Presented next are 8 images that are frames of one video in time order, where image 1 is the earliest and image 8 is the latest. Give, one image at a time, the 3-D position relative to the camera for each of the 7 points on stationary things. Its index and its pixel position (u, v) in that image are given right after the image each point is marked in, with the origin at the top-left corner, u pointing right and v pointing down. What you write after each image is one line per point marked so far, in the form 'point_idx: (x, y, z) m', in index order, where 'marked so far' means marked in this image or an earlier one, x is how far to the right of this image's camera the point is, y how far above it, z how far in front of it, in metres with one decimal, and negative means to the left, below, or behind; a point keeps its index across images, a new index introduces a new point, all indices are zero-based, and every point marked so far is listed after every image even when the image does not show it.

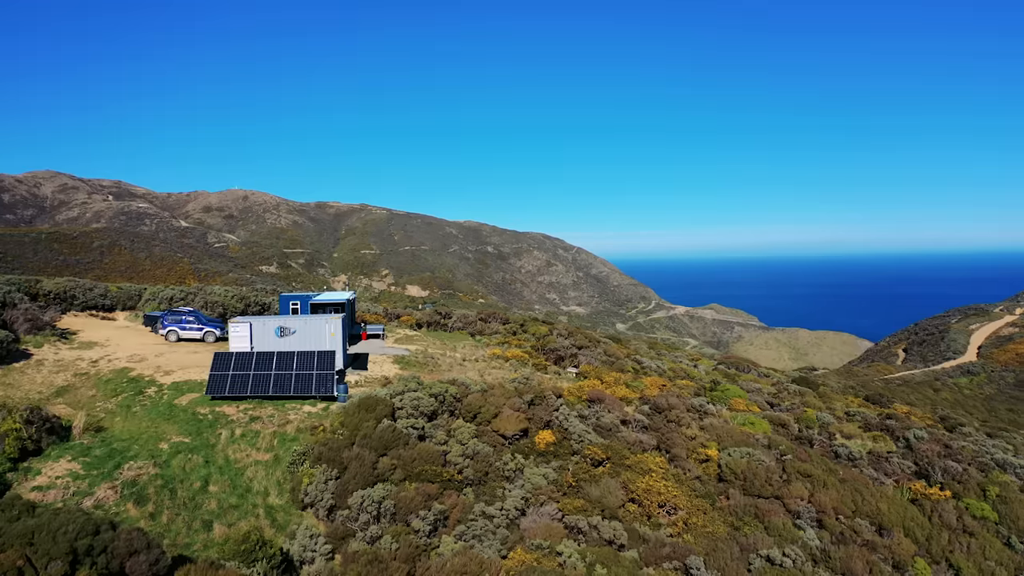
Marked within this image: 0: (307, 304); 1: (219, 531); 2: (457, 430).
0: (-7.5, -0.6, +17.5) m
1: (-4.9, -4.1, +8.1) m
2: (-1.7, -4.1, +13.3) m
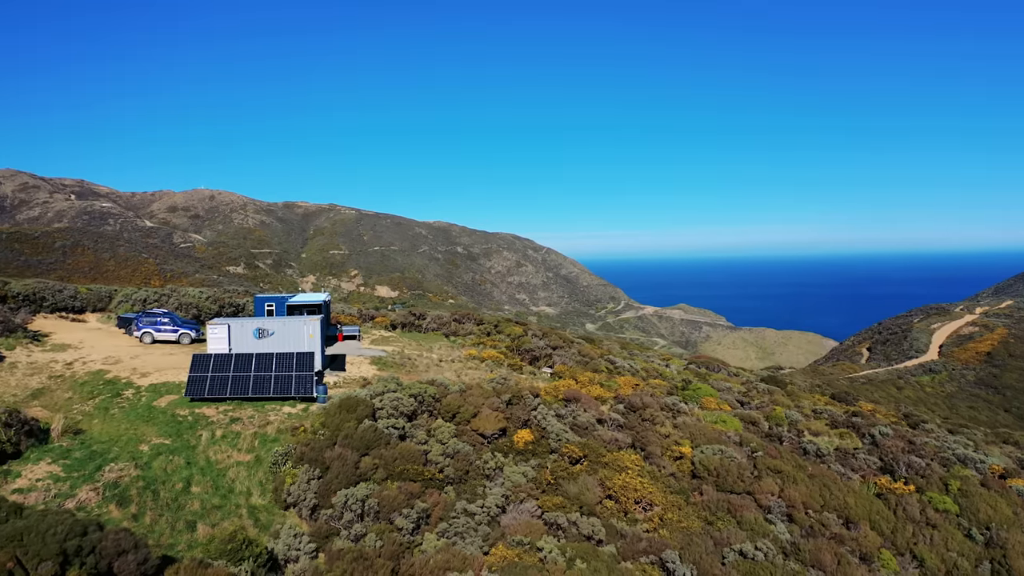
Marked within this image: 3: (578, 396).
0: (-8.2, -0.6, +17.3) m
1: (-5.2, -4.1, +8.0) m
2: (-2.2, -4.0, +13.4) m
3: (+2.1, -4.1, +17.2) m
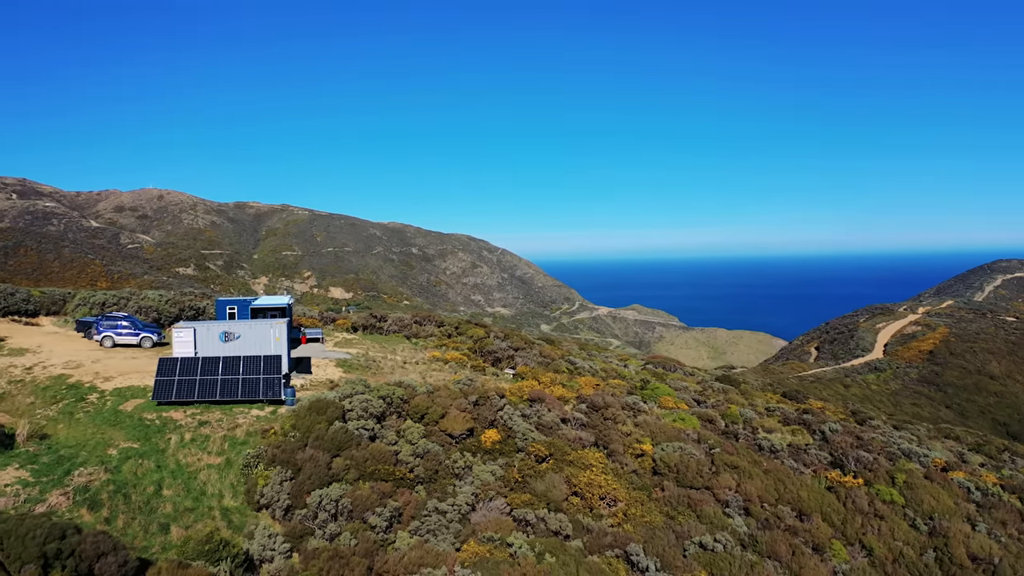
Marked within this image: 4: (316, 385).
0: (-9.4, -0.7, +17.0) m
1: (-5.6, -4.1, +7.9) m
2: (-3.1, -4.1, +13.5) m
3: (+1.0, -4.1, +17.7) m
4: (-6.5, -3.2, +15.7) m
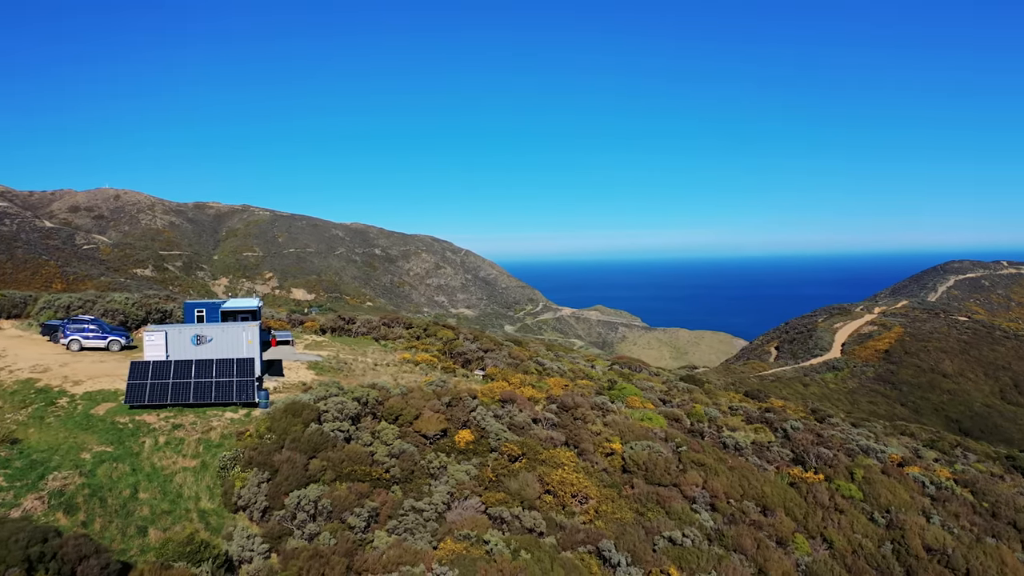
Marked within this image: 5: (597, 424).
0: (-10.3, -0.8, +16.7) m
1: (-5.9, -4.1, +7.9) m
2: (-3.7, -4.1, +13.6) m
3: (0.0, -4.1, +18.0) m
4: (-7.3, -3.2, +15.6) m
5: (+3.1, -5.0, +17.6) m
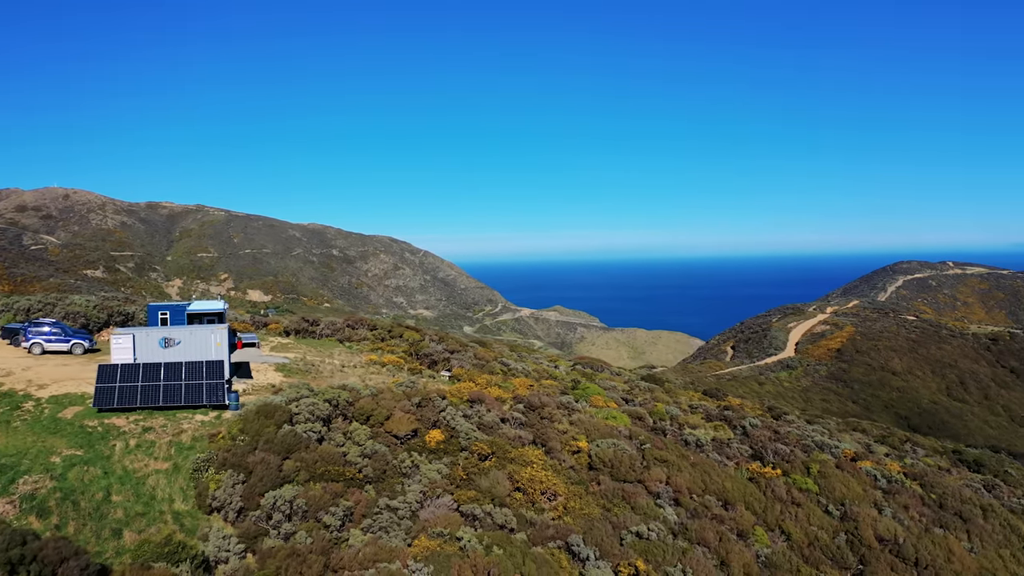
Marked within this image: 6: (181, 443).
0: (-11.2, -0.8, +16.3) m
1: (-6.3, -4.1, +7.8) m
2: (-4.5, -4.1, +13.7) m
3: (-1.0, -4.1, +18.3) m
4: (-8.2, -3.3, +15.4) m
5: (+2.0, -5.0, +18.1) m
6: (-7.3, -3.4, +10.5) m
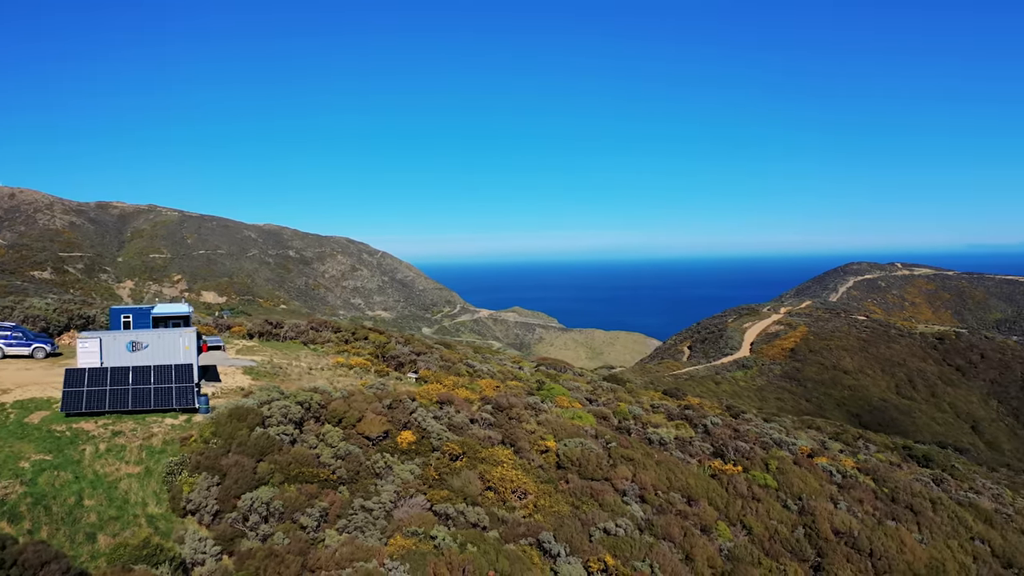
0: (-12.1, -0.9, +15.9) m
1: (-6.6, -4.1, +7.7) m
2: (-5.2, -4.1, +13.7) m
3: (-2.1, -4.2, +18.5) m
4: (-9.0, -3.3, +15.2) m
5: (+1.0, -5.0, +18.5) m
6: (-7.8, -3.5, +10.3) m
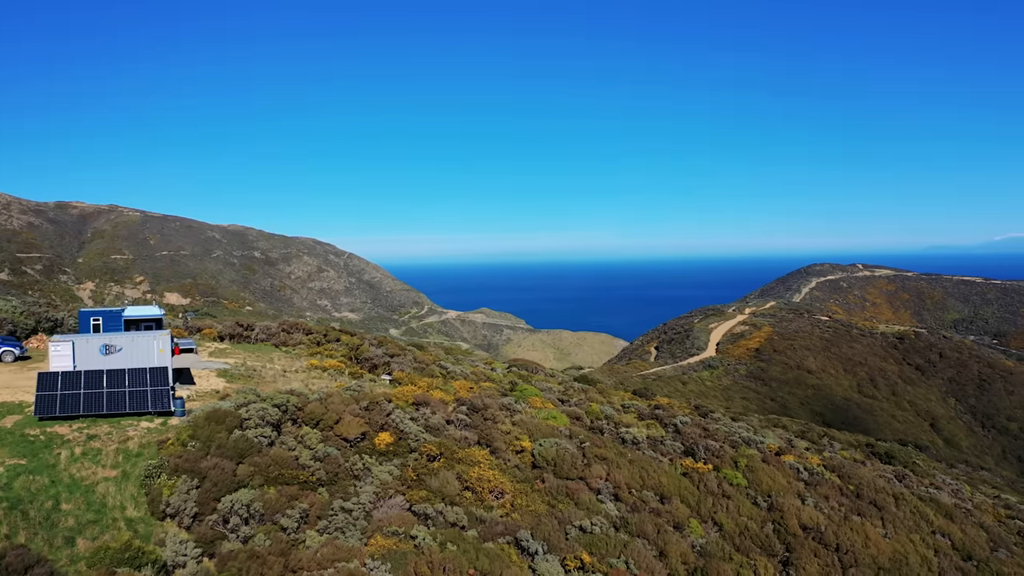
0: (-12.8, -0.9, +15.5) m
1: (-6.9, -4.2, +7.6) m
2: (-5.8, -4.1, +13.6) m
3: (-2.9, -4.2, +18.6) m
4: (-9.7, -3.4, +15.0) m
5: (+0.2, -5.1, +18.8) m
6: (-8.2, -3.5, +10.2) m
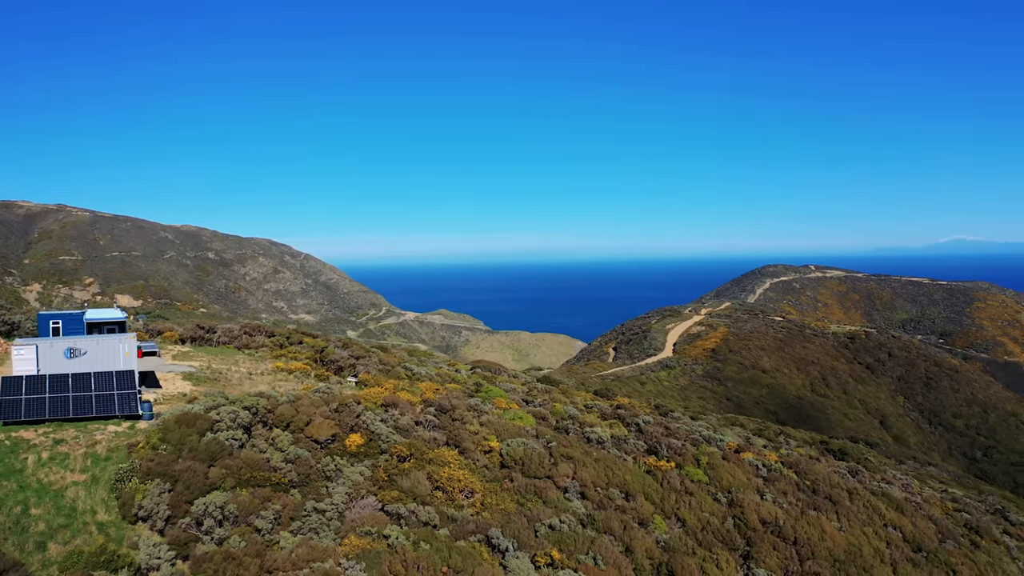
0: (-13.7, -1.0, +15.1) m
1: (-7.3, -4.2, +7.5) m
2: (-6.6, -4.2, +13.6) m
3: (-4.0, -4.2, +18.8) m
4: (-10.5, -3.4, +14.7) m
5: (-0.9, -5.1, +19.1) m
6: (-8.8, -3.5, +10.0) m
